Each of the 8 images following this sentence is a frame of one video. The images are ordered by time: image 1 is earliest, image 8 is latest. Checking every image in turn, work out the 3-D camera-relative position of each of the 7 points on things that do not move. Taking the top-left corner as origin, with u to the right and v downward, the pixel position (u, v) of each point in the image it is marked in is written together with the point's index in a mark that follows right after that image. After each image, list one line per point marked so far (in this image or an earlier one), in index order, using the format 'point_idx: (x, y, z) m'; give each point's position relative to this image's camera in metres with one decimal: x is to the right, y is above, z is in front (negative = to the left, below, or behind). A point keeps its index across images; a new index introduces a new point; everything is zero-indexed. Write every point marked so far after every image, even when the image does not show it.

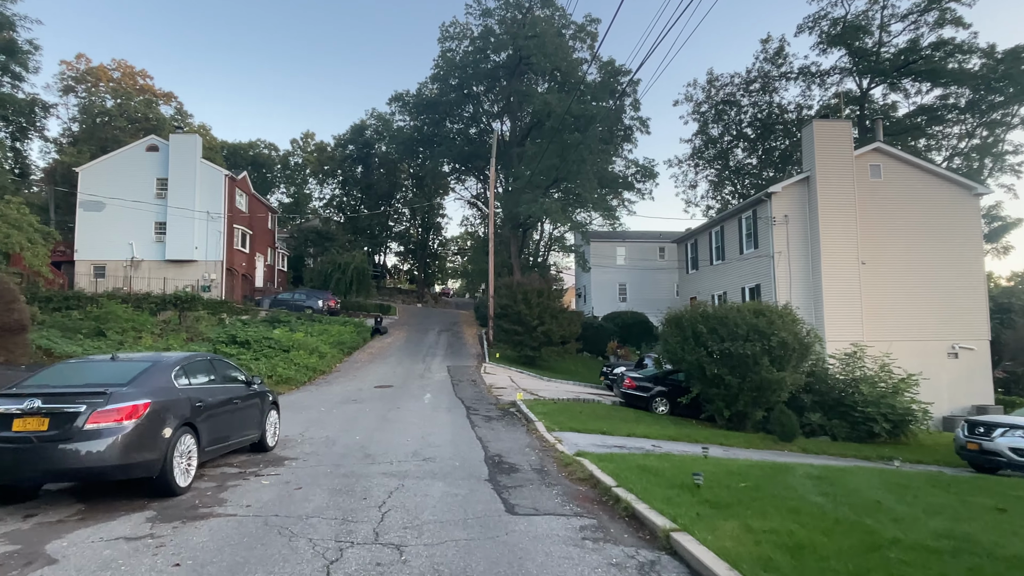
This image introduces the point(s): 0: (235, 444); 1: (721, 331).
0: (-3.8, -2.2, +8.6) m
1: (+5.2, -1.1, +15.5) m
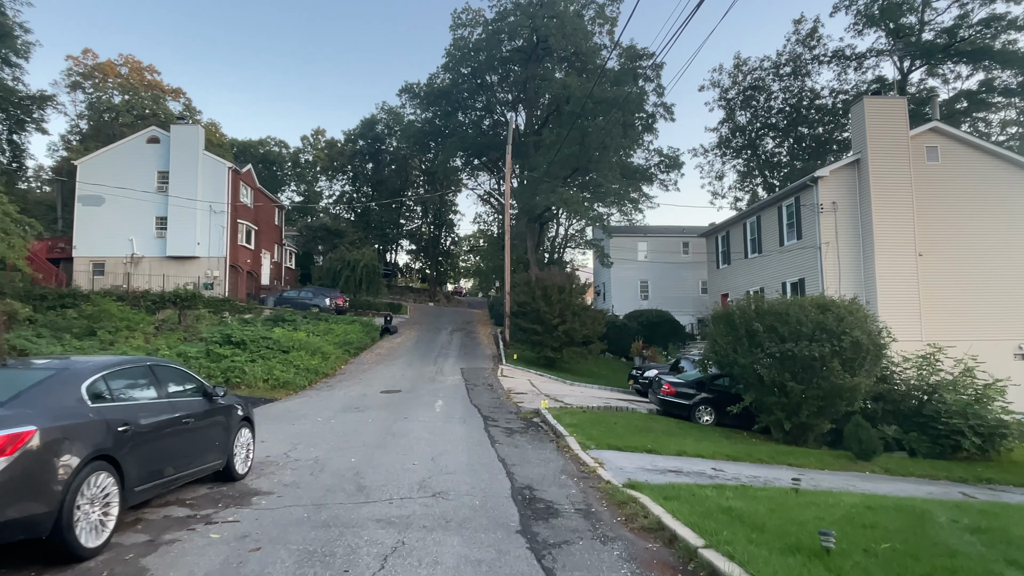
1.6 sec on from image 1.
0: (-3.4, -2.0, +6.6) m
1: (+5.8, -0.9, +13.3) m
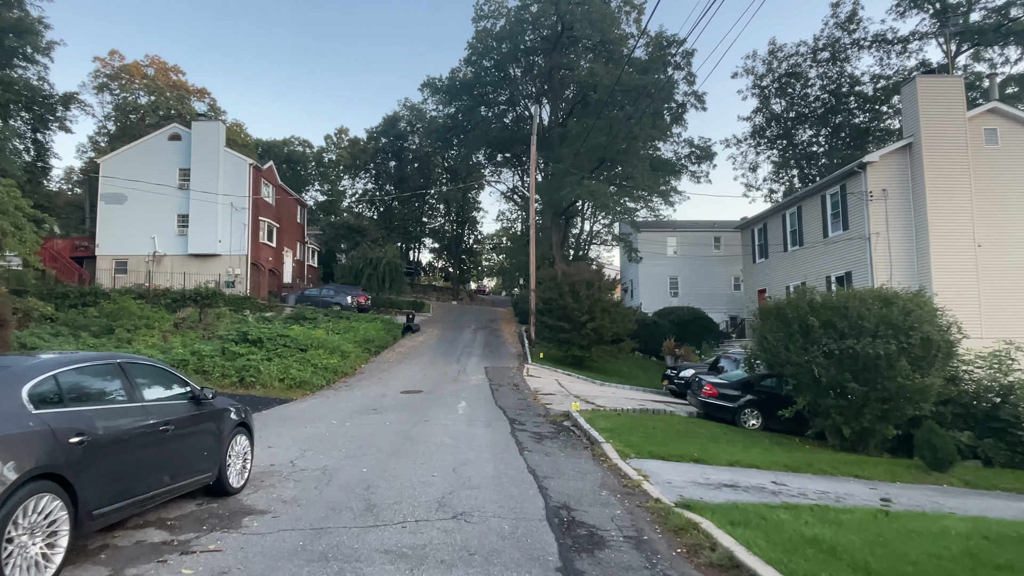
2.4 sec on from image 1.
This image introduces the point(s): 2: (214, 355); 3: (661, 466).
0: (-3.1, -1.9, +5.6) m
1: (+6.3, -0.7, +12.0) m
2: (-9.0, -2.0, +18.8) m
3: (+2.1, -2.6, +8.9) m
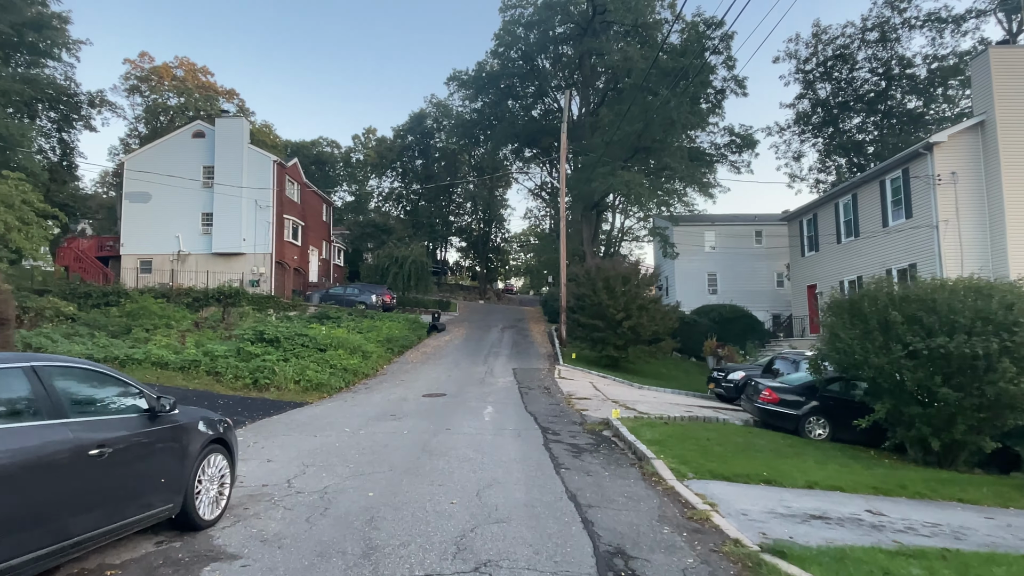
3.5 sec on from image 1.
0: (-2.8, -1.7, +4.4) m
1: (+6.9, -0.6, +10.3) m
2: (-8.1, -1.9, +17.8) m
3: (+2.5, -2.4, +7.4) m
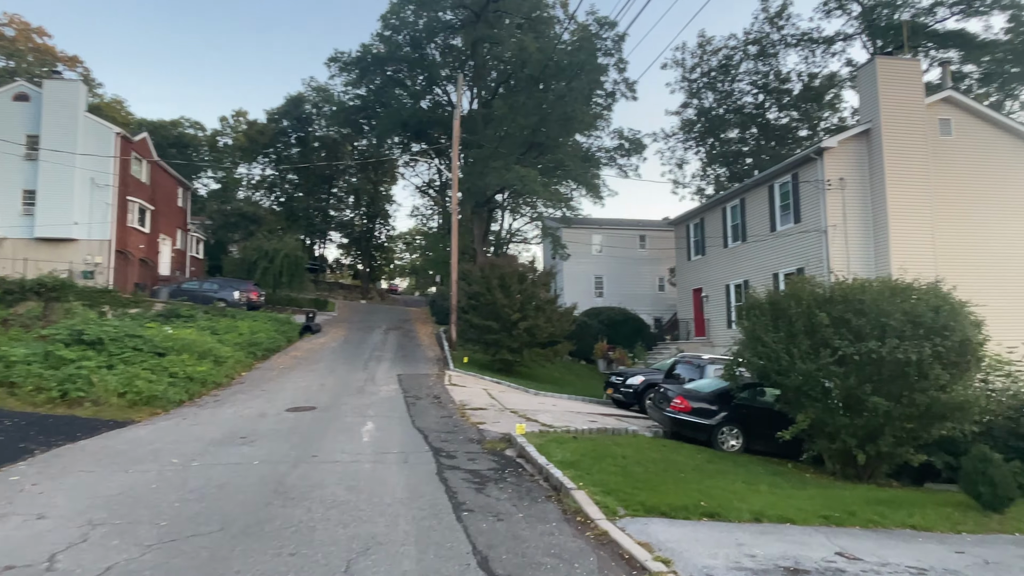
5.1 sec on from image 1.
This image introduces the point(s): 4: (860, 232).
0: (-3.2, -1.5, +1.9) m
1: (+5.3, -0.6, +9.5) m
2: (-10.9, -1.7, +14.1) m
3: (+1.5, -2.3, +5.8) m
4: (+10.9, +1.7, +19.6) m
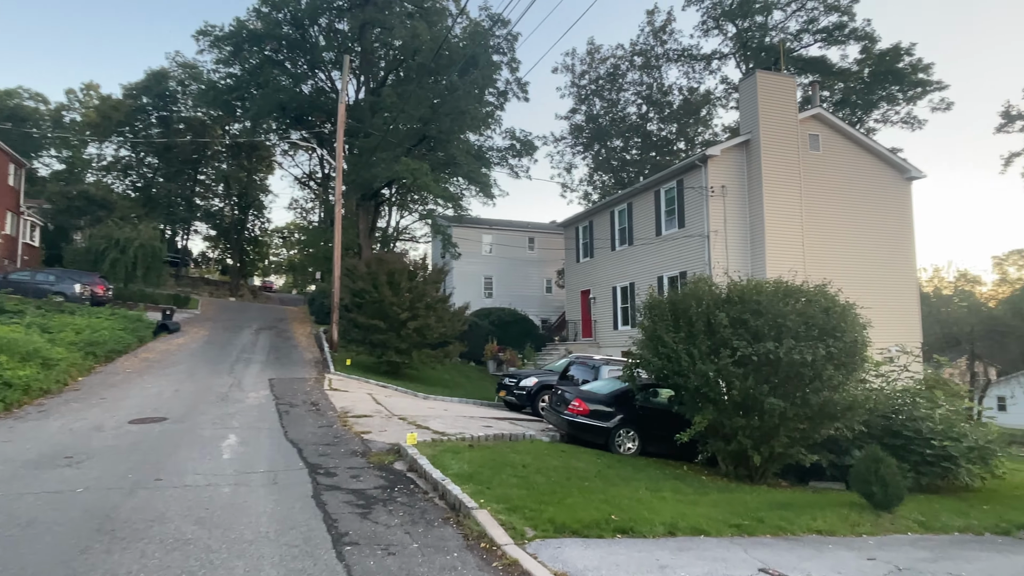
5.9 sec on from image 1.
0: (-3.3, -1.4, +0.4) m
1: (+3.7, -0.6, +9.5) m
2: (-13.0, -1.4, +11.0) m
3: (+0.7, -2.2, +5.1) m
4: (+7.4, +1.6, +20.4) m
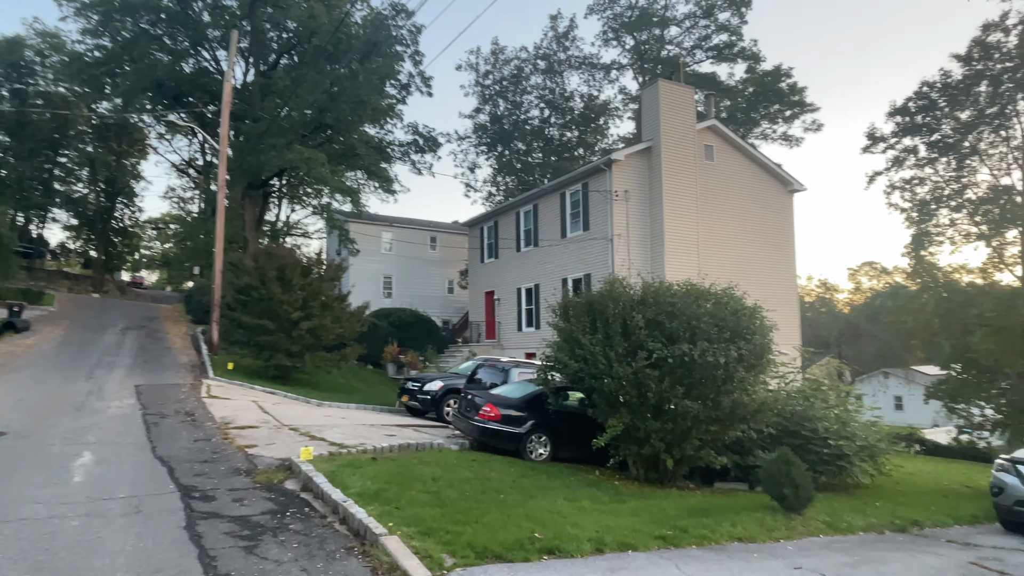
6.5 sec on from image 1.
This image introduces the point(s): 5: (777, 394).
0: (-3.0, -1.3, -0.8) m
1: (+2.4, -0.6, +9.3) m
2: (-14.4, -1.1, +8.1) m
3: (+0.1, -2.2, +4.5) m
4: (+4.3, +1.5, +20.7) m
5: (+4.4, -1.7, +10.3) m
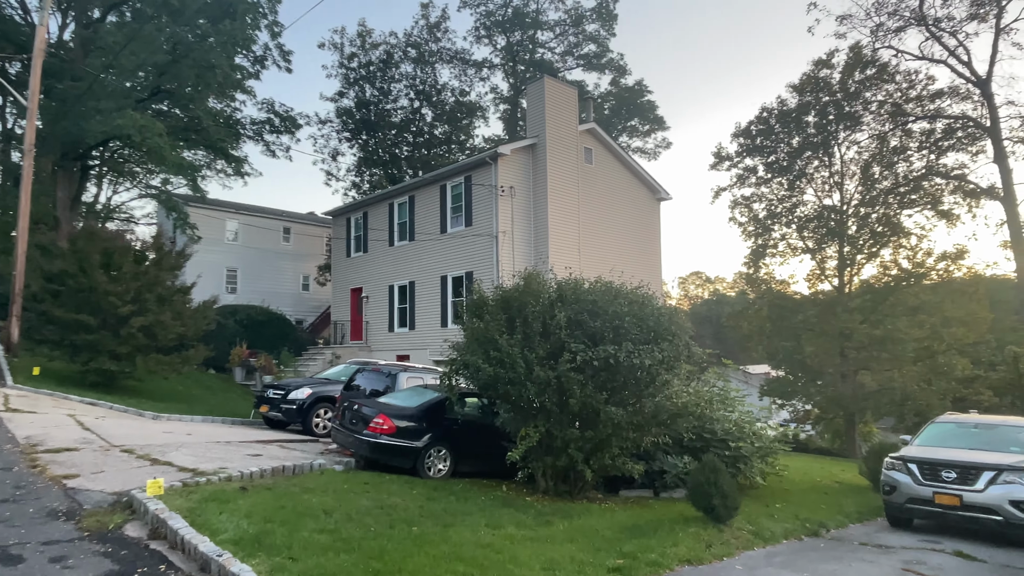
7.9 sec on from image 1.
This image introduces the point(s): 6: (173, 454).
0: (-1.8, -1.1, -2.4) m
1: (+1.1, -0.5, +8.6) m
2: (-14.9, -0.7, +3.5) m
3: (-0.1, -2.1, +3.4) m
4: (+0.4, +1.5, +20.1) m
5: (+2.8, -1.8, +10.0) m
6: (-4.8, -2.3, +8.7) m
